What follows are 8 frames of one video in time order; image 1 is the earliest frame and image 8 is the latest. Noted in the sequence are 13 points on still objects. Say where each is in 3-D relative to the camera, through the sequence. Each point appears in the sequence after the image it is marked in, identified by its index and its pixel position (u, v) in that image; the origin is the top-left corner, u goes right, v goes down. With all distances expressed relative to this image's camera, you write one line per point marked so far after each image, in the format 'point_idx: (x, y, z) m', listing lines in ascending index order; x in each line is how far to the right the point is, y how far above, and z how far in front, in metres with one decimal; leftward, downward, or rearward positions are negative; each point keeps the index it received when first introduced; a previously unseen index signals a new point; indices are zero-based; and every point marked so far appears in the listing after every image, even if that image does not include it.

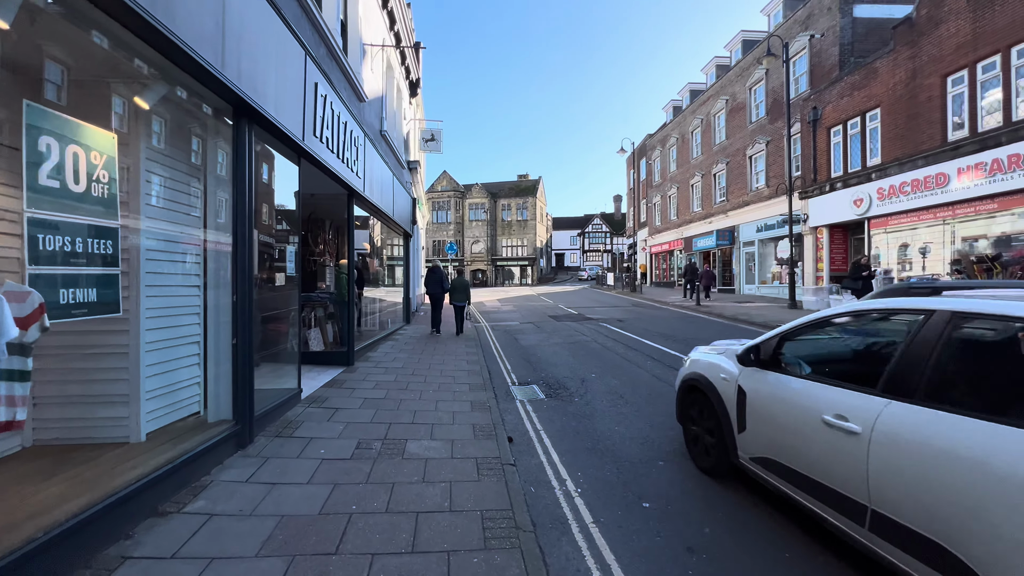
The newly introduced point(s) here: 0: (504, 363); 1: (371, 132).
0: (-0.1, -1.5, +8.9) m
1: (-2.8, +3.1, +9.0) m
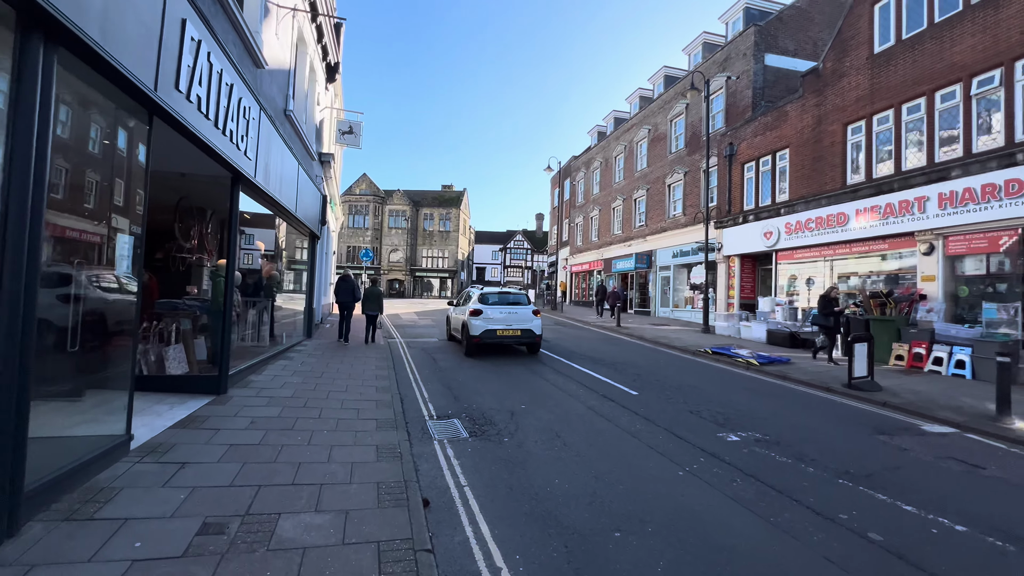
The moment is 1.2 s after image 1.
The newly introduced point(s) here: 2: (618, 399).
0: (-1.6, -1.7, +7.7) m
1: (-4.0, +2.9, +7.5) m
2: (+1.7, -1.8, +7.1) m
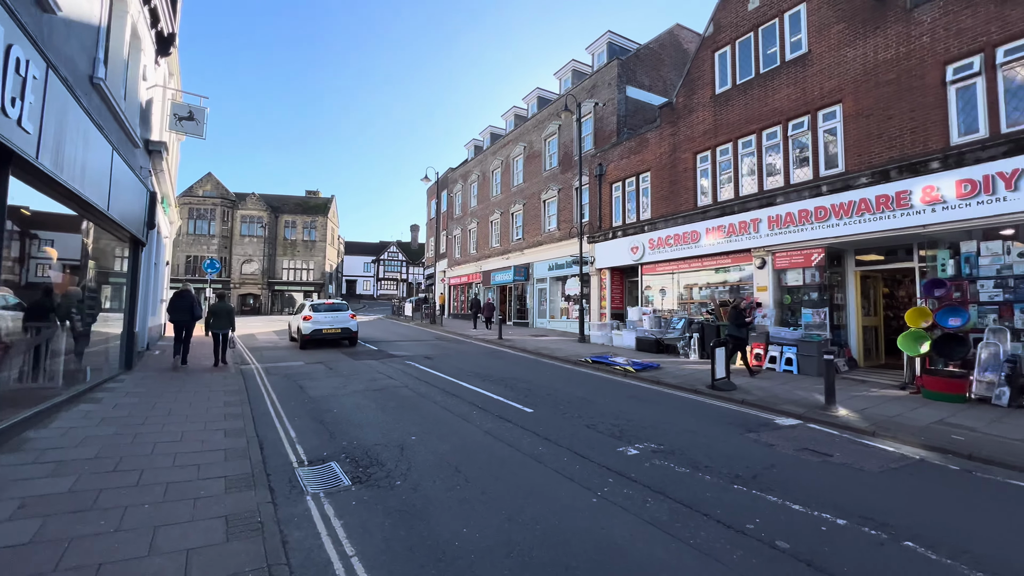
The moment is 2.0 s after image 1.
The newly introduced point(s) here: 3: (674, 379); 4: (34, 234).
0: (-3.2, -2.0, +6.4) m
1: (-5.6, +2.7, +5.7) m
2: (0.0, -2.0, +6.8) m
3: (+3.8, -2.1, +10.5) m
4: (-6.3, +0.7, +5.9) m
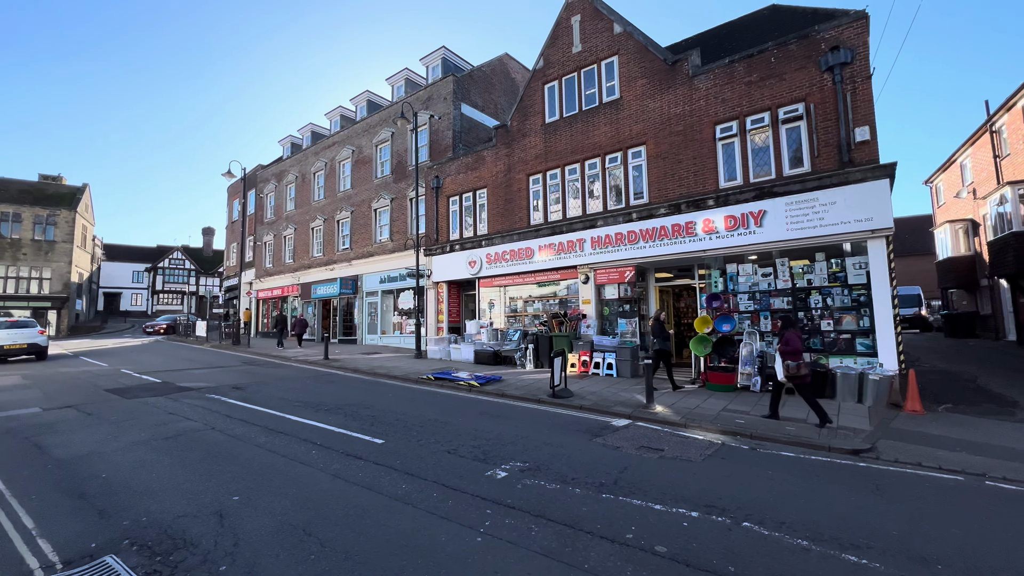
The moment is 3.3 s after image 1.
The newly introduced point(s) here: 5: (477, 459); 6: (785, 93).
0: (-4.9, -2.2, +4.4) m
1: (-6.8, +2.5, +2.9) m
2: (-1.9, -2.2, +5.9) m
3: (+0.1, -2.5, +10.8) m
4: (-7.5, +0.5, +2.8) m
5: (-0.4, -2.2, +5.6) m
6: (+6.5, +4.7, +10.7) m
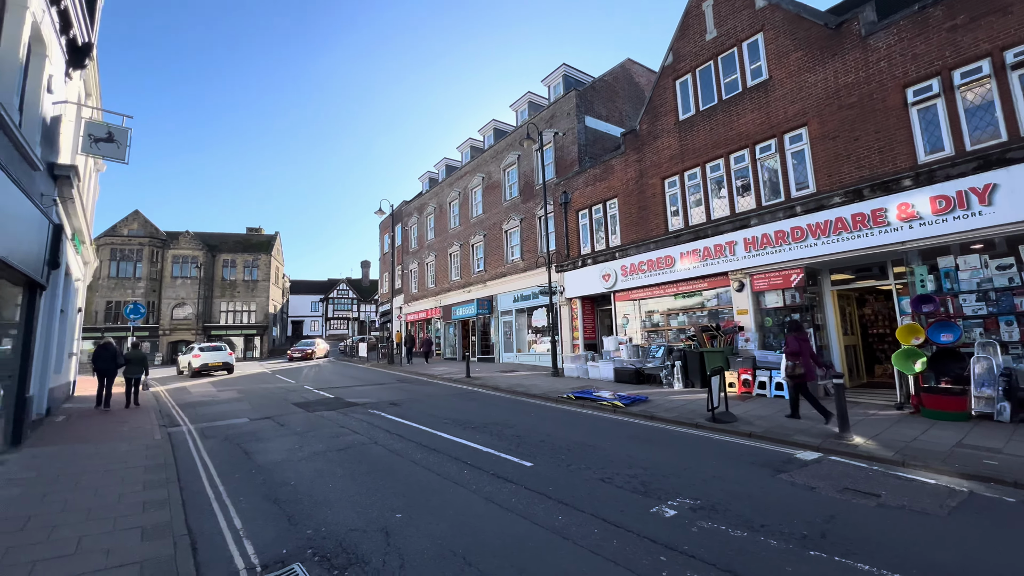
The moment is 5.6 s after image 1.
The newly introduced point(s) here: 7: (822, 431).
0: (-3.2, -2.5, +5.0) m
1: (-5.6, +2.1, +4.3) m
2: (0.0, -2.4, +5.7) m
3: (+3.4, -2.7, +9.7) m
4: (-6.2, +0.1, +4.3) m
5: (+1.4, -2.3, +5.0) m
6: (+9.2, +4.7, +8.2) m
7: (+5.3, -2.5, +7.7) m
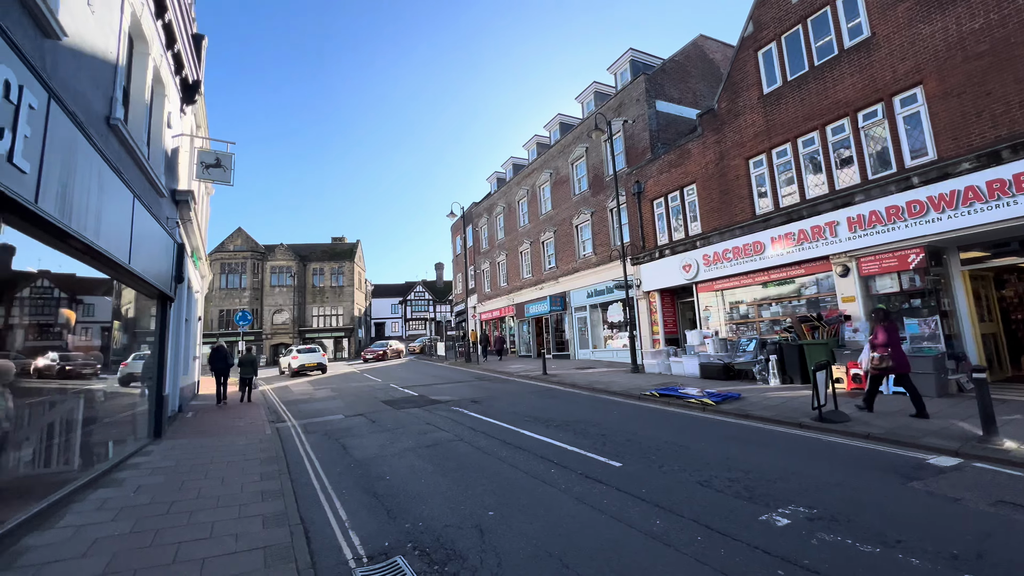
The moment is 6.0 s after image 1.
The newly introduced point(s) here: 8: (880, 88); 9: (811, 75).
0: (-2.1, -2.6, +5.4) m
1: (-4.8, +1.9, +5.0) m
2: (+1.1, -2.4, +5.5) m
3: (+5.1, -2.5, +9.0) m
4: (-5.4, -0.1, +5.2) m
5: (+2.4, -2.2, +4.6) m
6: (+10.3, +5.2, +6.6) m
7: (+6.7, -2.2, +6.7) m
8: (+8.4, +4.6, +10.3) m
9: (+7.7, +5.5, +11.6) m
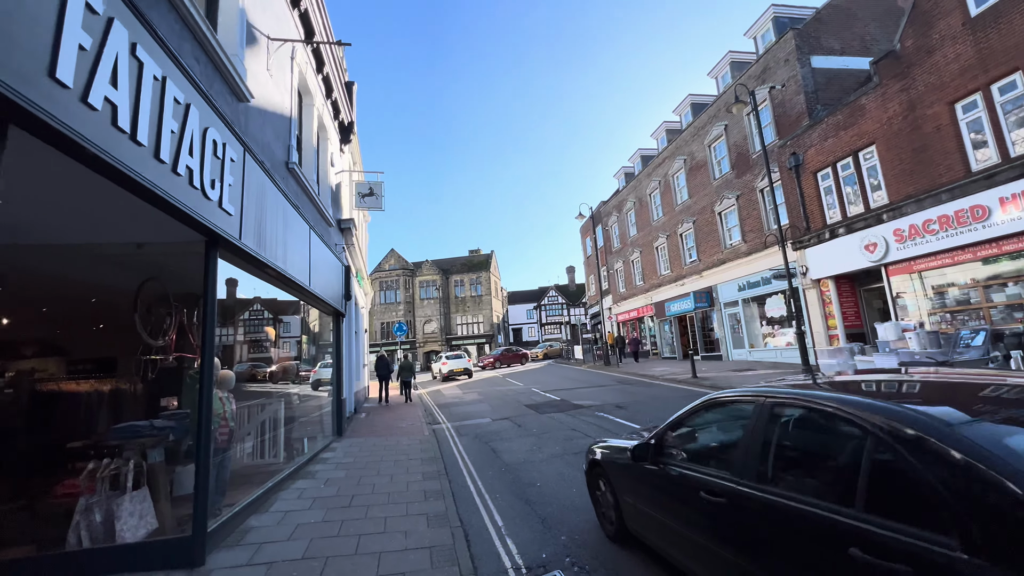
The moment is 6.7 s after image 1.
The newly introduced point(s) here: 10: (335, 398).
0: (-0.3, -2.7, +5.4) m
1: (-3.2, +1.7, +6.0) m
2: (+2.9, -2.2, +4.6) m
3: (+7.7, -2.1, +6.8) m
4: (-3.6, -0.4, +6.2) m
5: (+3.8, -2.0, +3.4) m
6: (+11.5, +5.9, +3.2) m
7: (+8.5, -1.7, +4.2) m
8: (+10.8, +5.2, +7.2) m
9: (+10.4, +6.0, +8.7) m
10: (-4.1, -2.5, +10.3) m
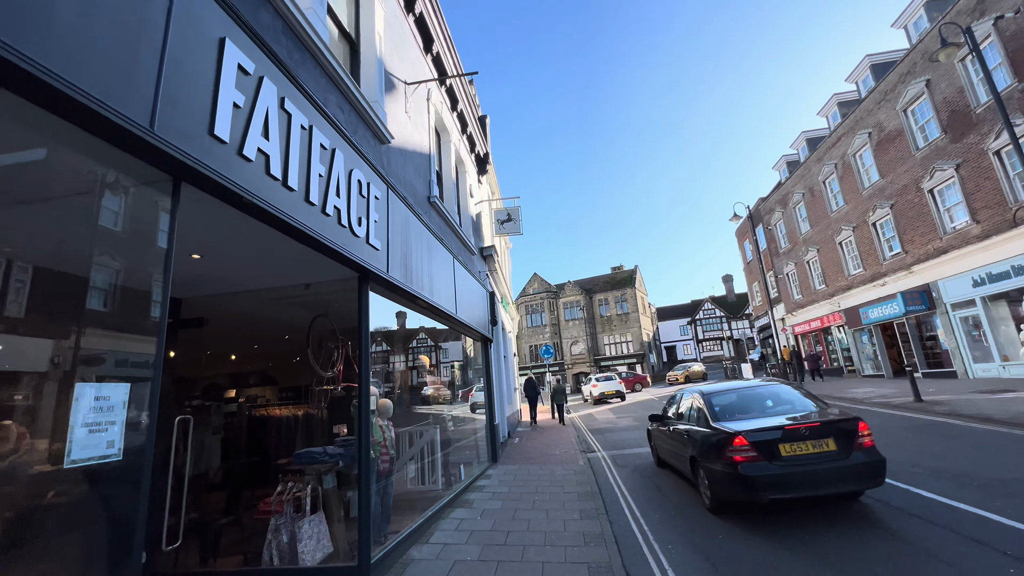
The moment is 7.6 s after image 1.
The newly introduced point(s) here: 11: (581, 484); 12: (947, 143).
0: (+1.5, -2.8, +4.6) m
1: (-1.4, +1.2, +6.3) m
2: (+4.2, -2.1, +2.9) m
3: (+9.5, -1.7, +3.5) m
4: (-1.5, -0.8, +6.5) m
5: (+4.7, -1.8, +1.4) m
6: (+11.4, +6.7, -0.7) m
7: (+9.4, -1.1, +0.7) m
8: (+12.1, +5.8, +3.3) m
9: (+12.1, +6.6, +4.9) m
10: (-0.6, -3.1, +10.3) m
11: (+1.2, -3.5, +7.9) m
12: (+14.5, +4.8, +14.9) m
